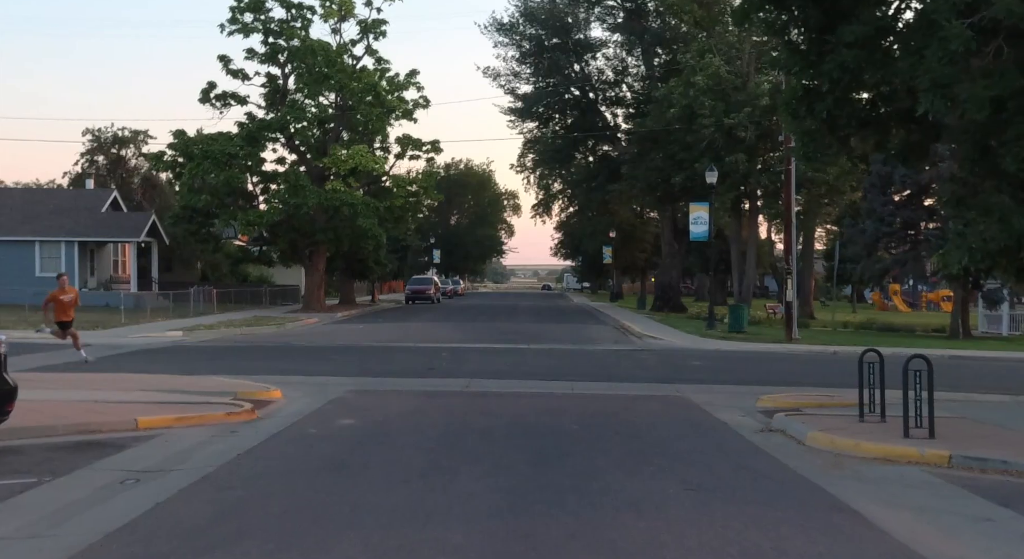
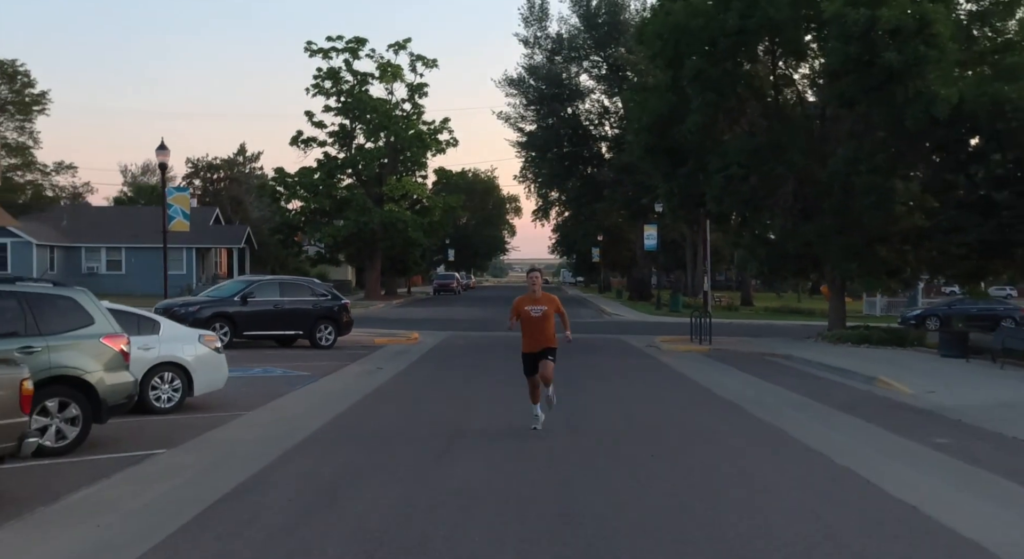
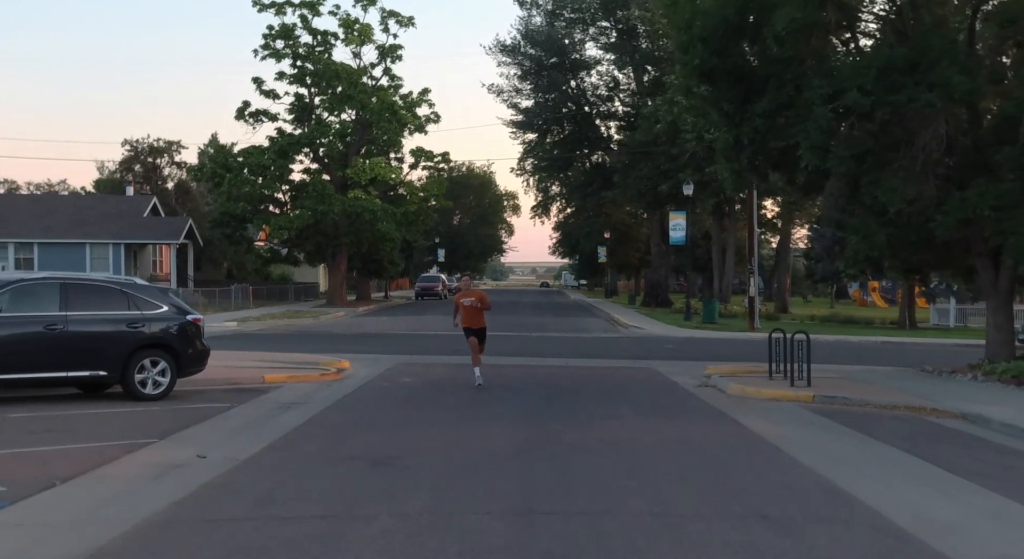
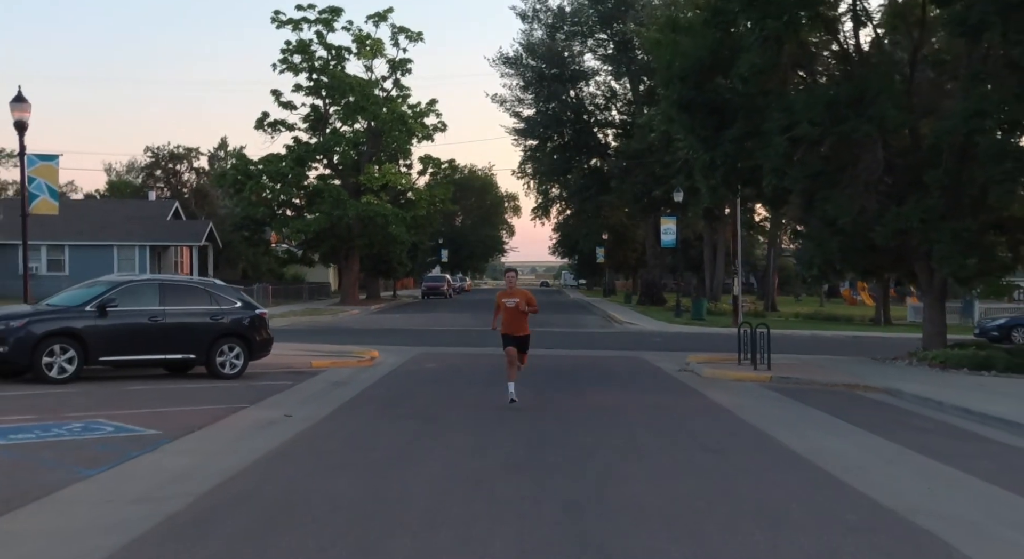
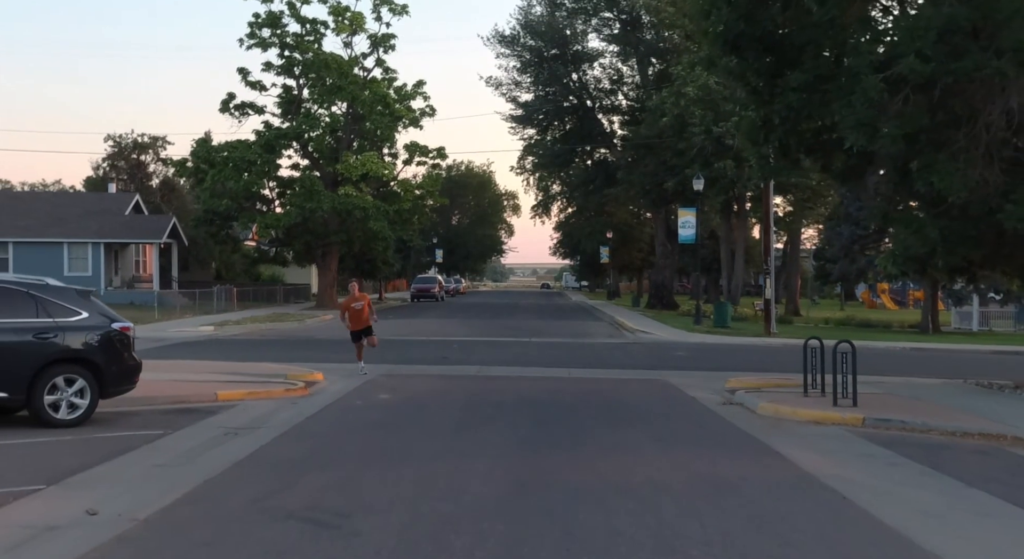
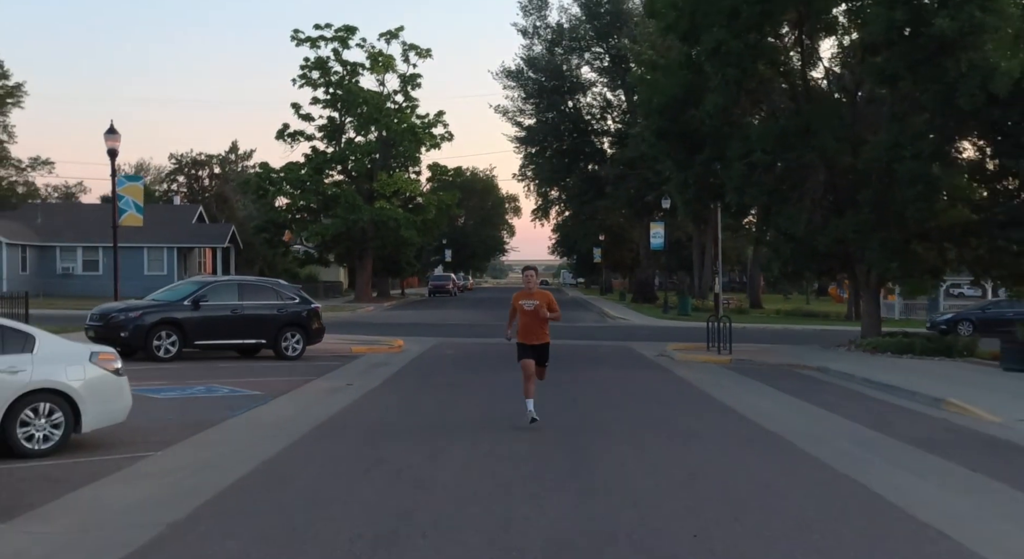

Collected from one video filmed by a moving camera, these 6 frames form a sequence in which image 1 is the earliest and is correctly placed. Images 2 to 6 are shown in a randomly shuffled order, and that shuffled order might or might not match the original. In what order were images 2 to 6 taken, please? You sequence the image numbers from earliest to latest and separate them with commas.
5, 3, 4, 6, 2
